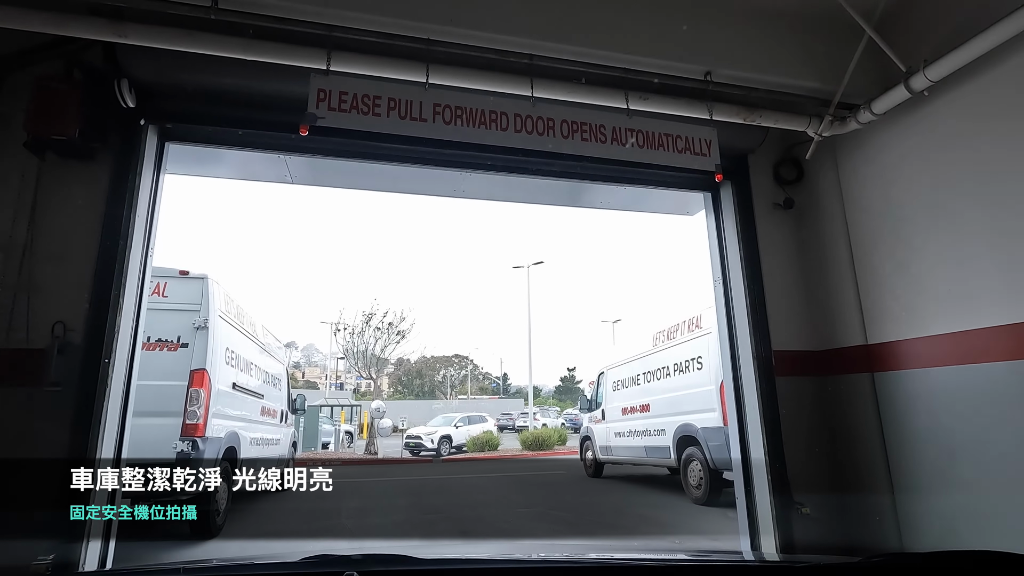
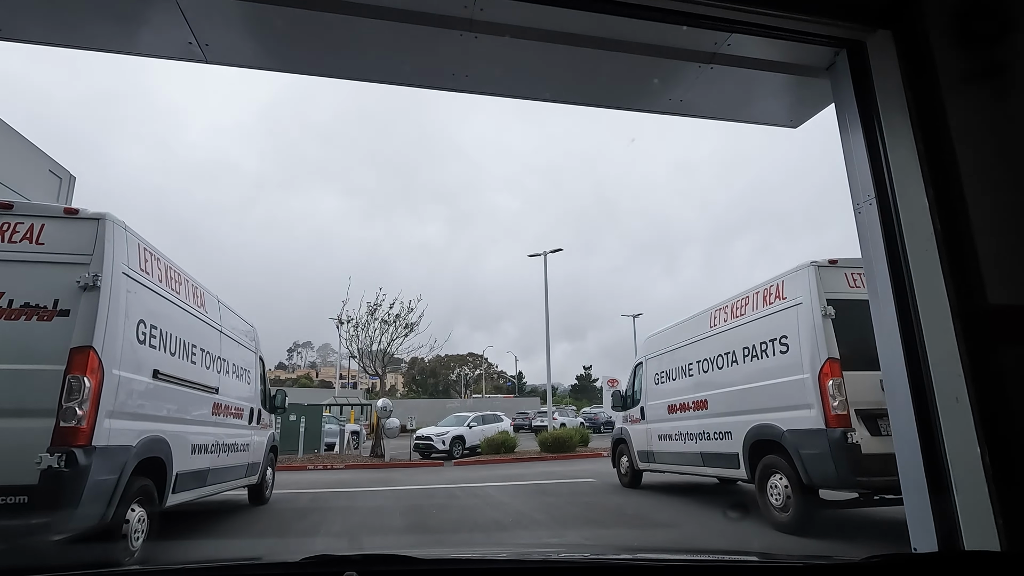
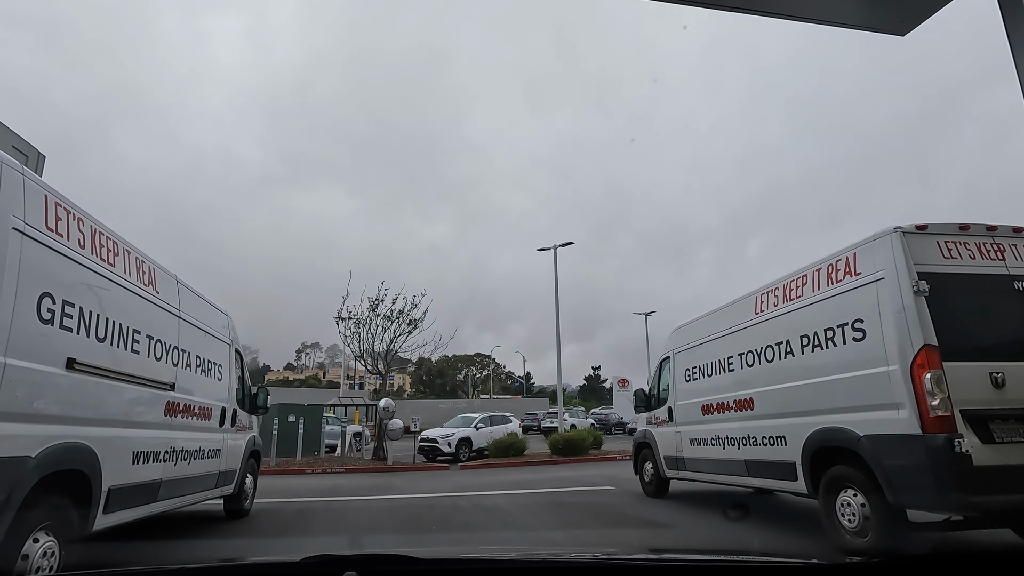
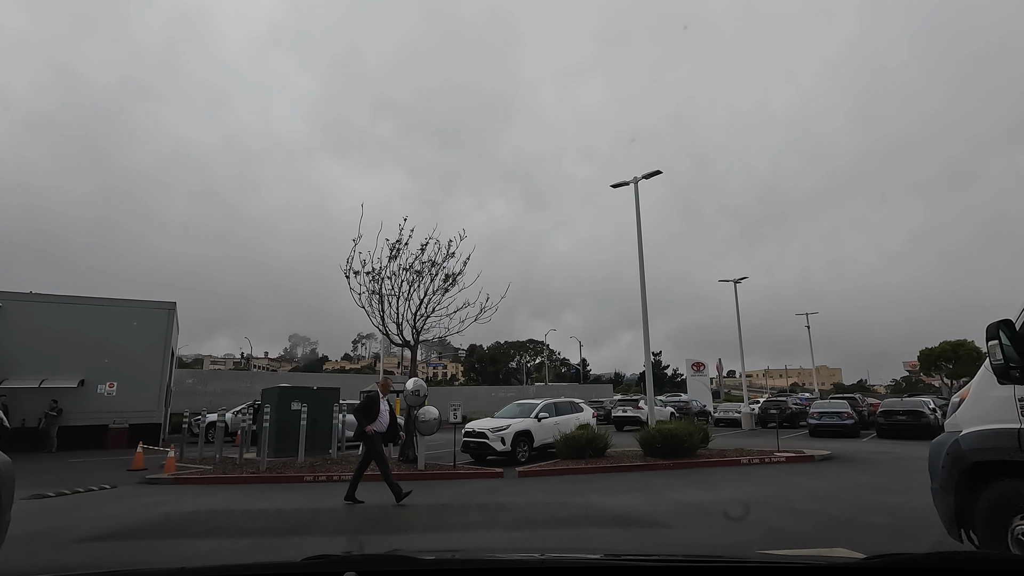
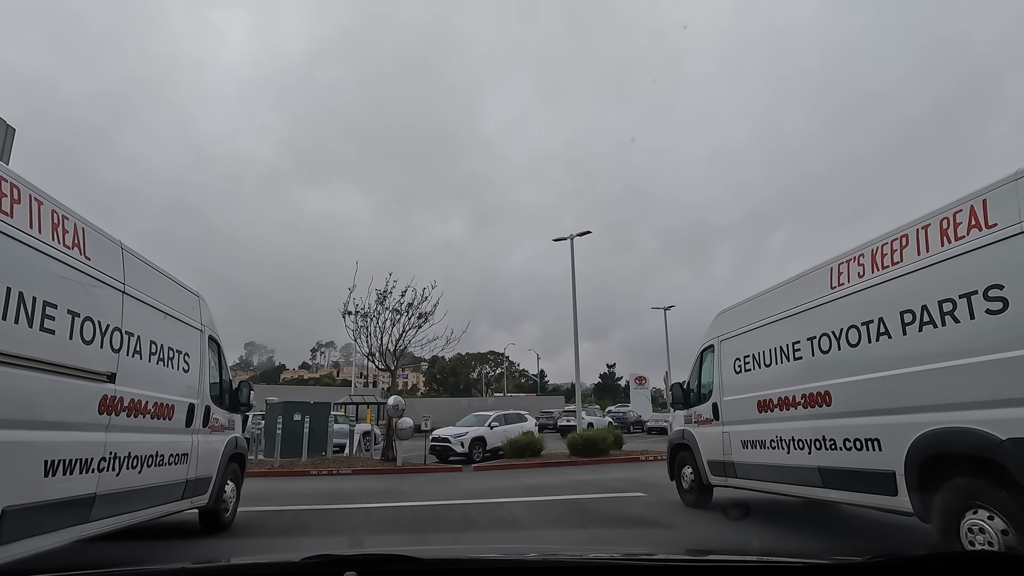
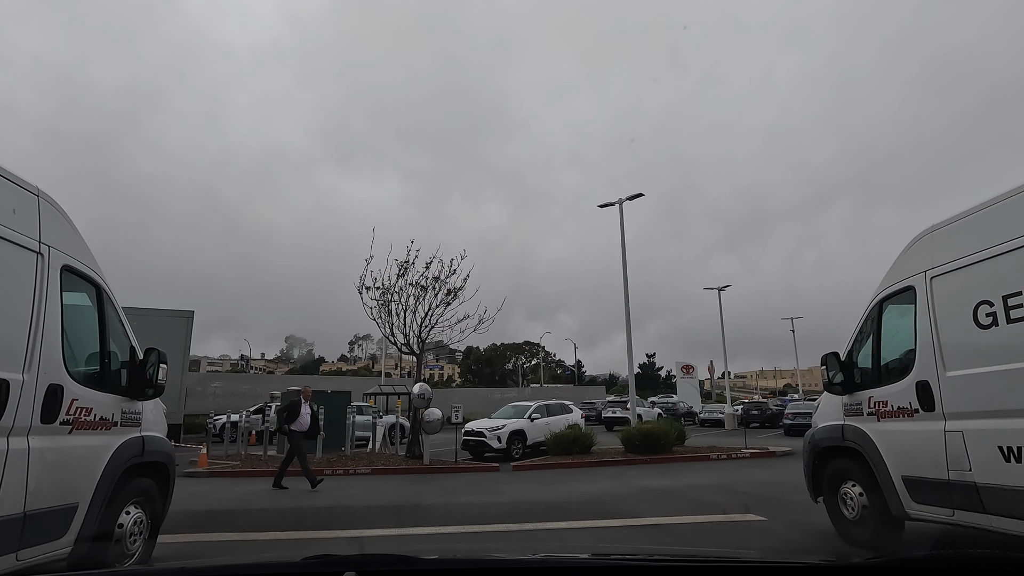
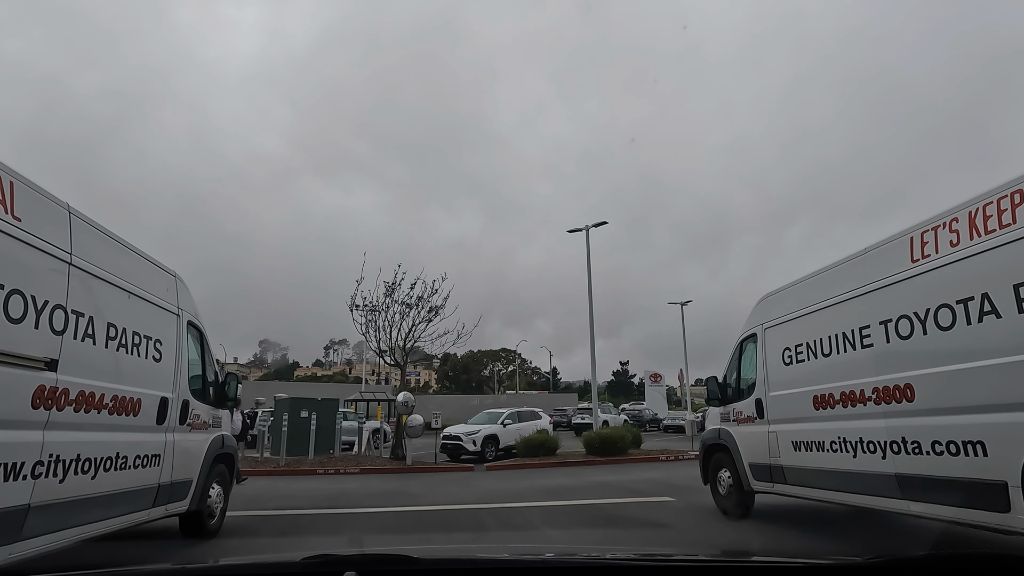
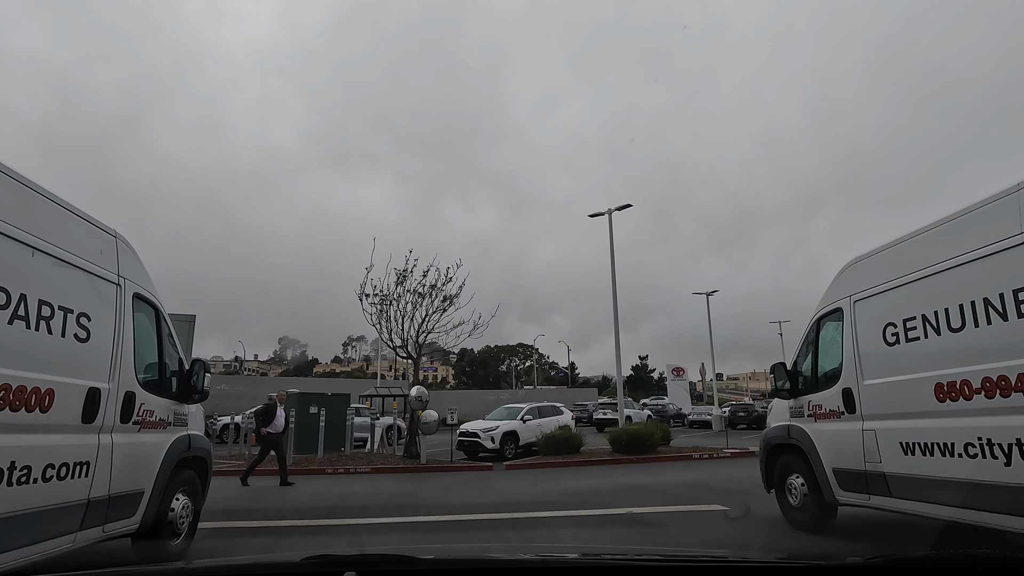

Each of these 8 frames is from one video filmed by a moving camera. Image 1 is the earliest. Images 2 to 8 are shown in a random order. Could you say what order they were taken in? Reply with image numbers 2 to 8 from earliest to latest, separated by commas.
2, 3, 5, 7, 8, 6, 4
